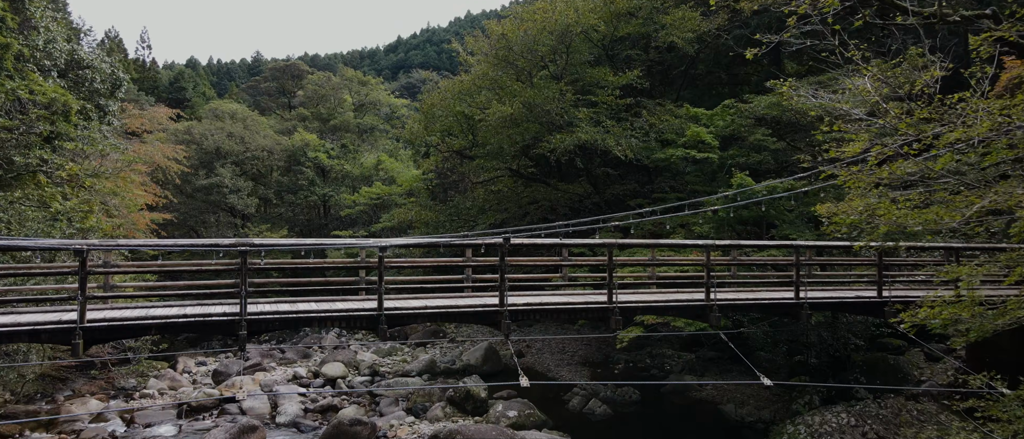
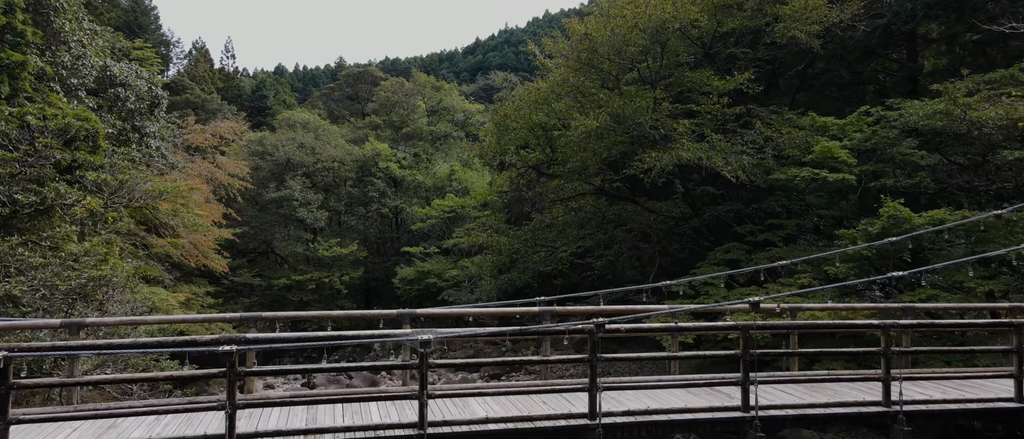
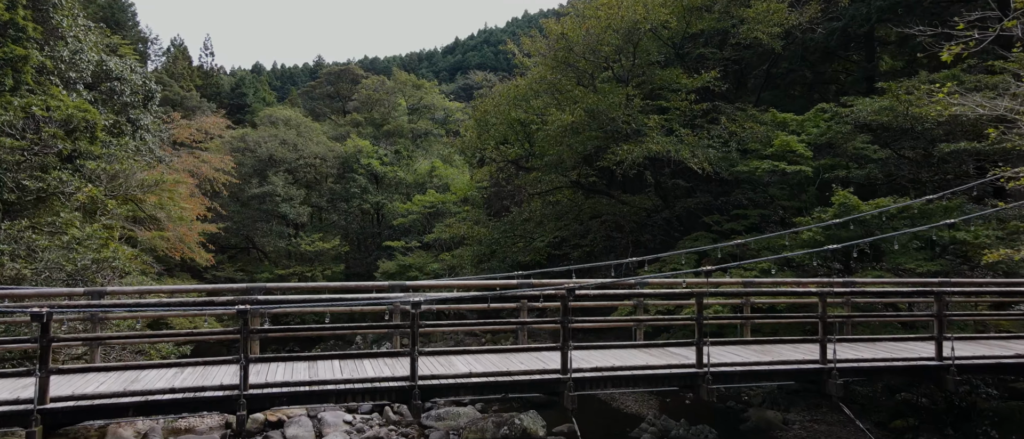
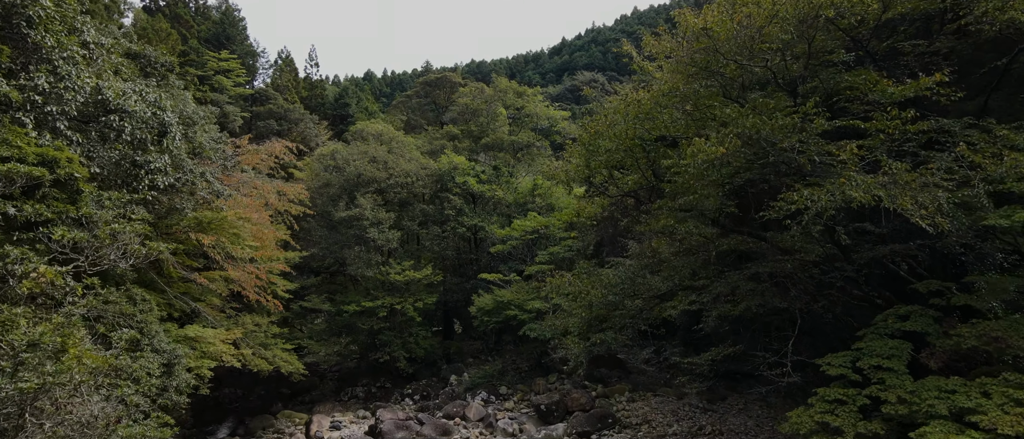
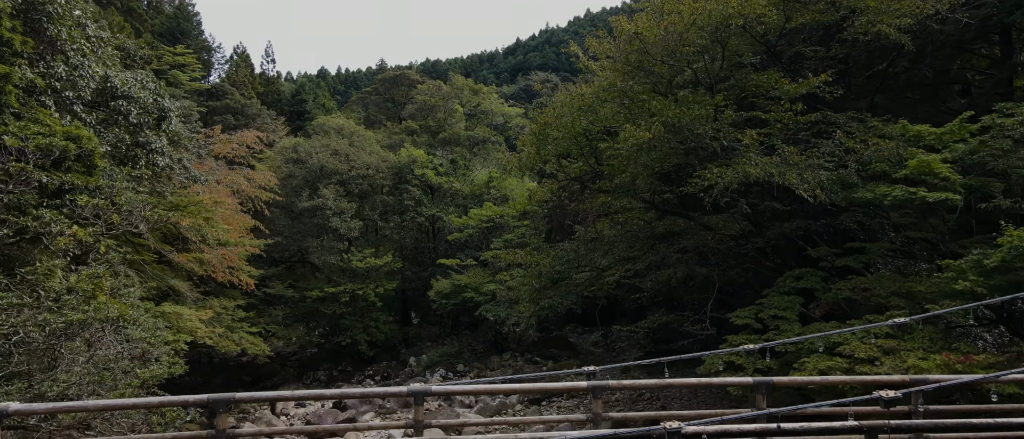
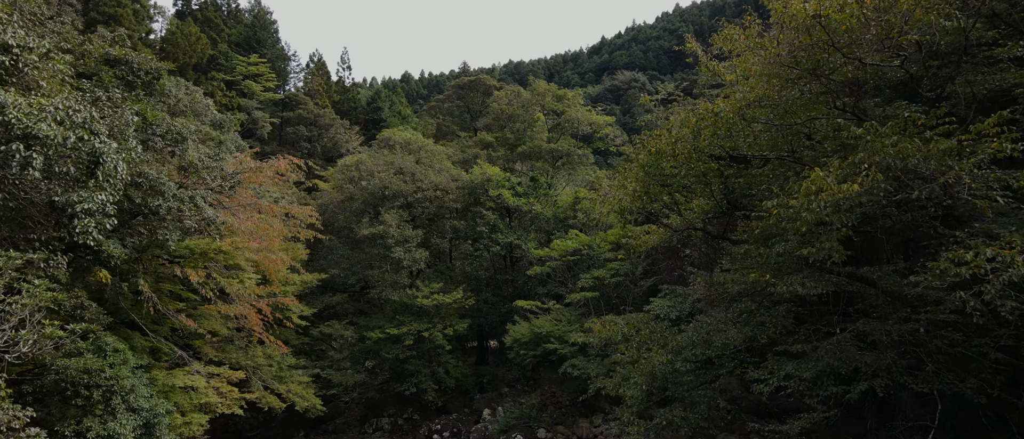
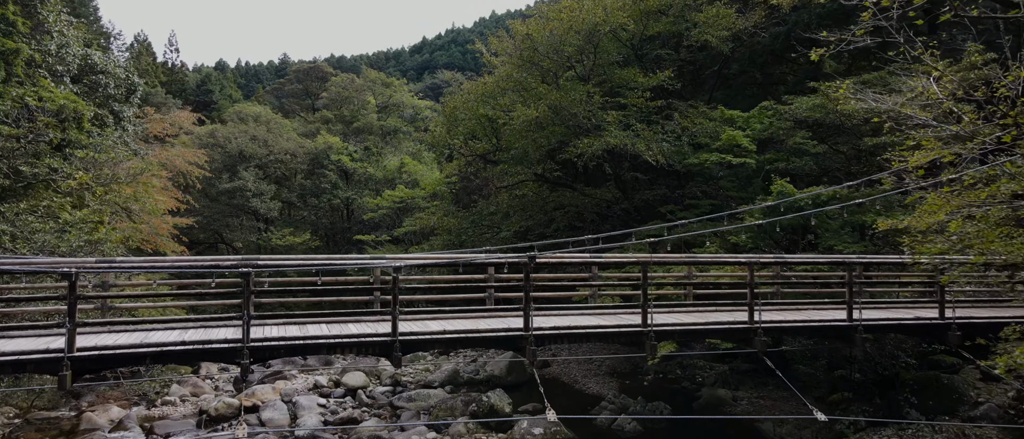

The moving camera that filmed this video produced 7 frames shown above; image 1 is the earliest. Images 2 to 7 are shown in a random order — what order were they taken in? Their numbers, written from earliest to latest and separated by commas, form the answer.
7, 3, 2, 5, 4, 6
